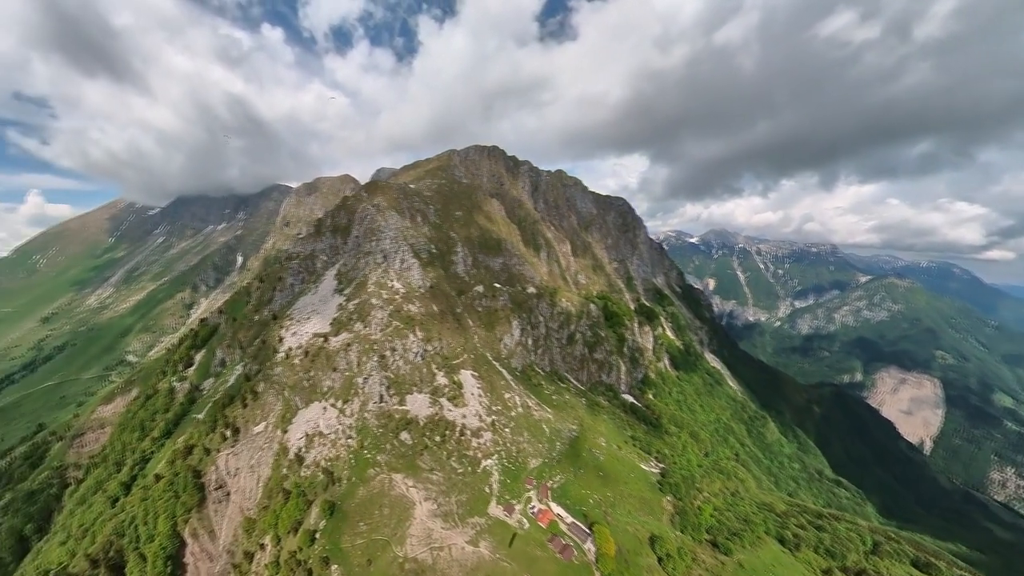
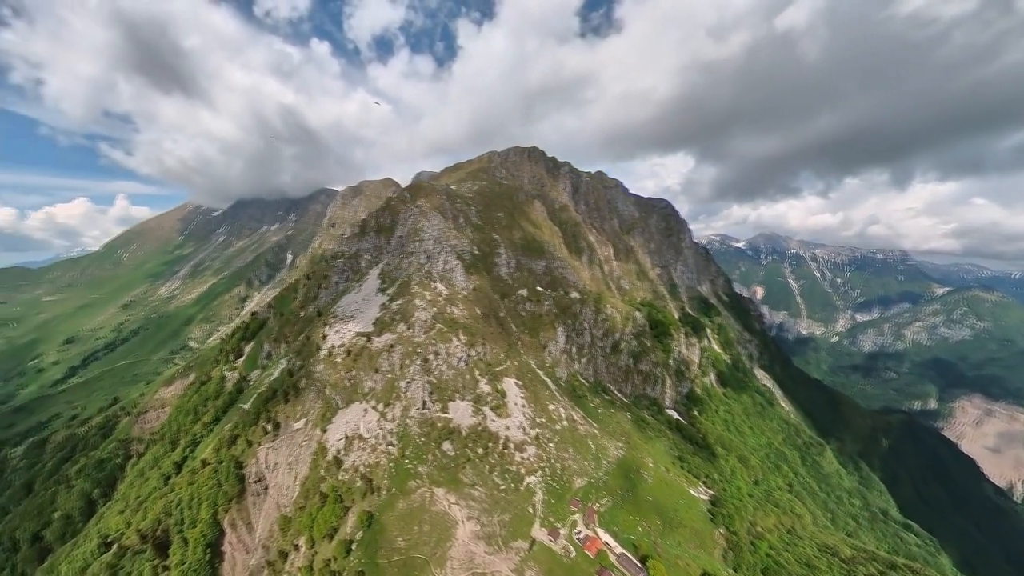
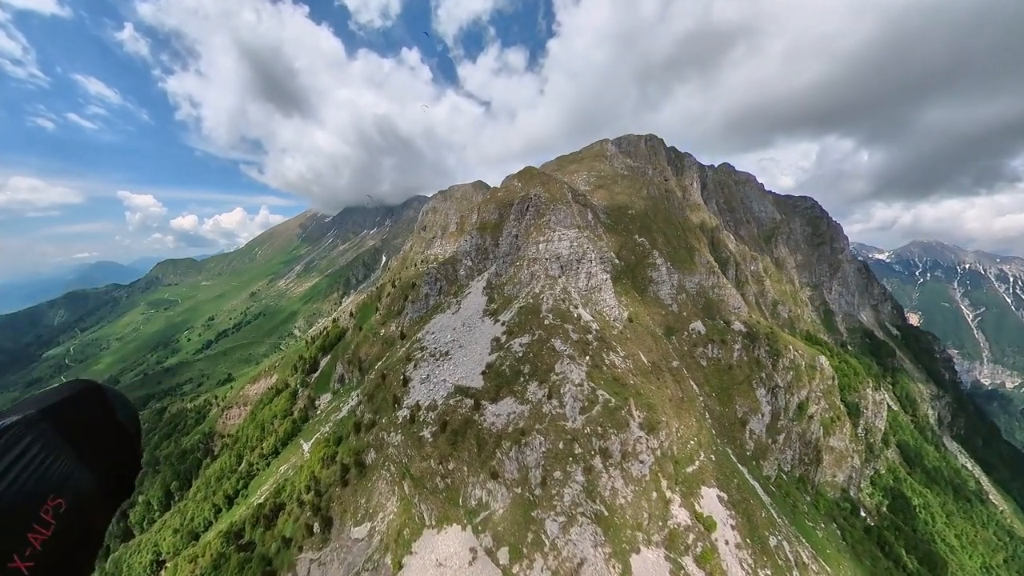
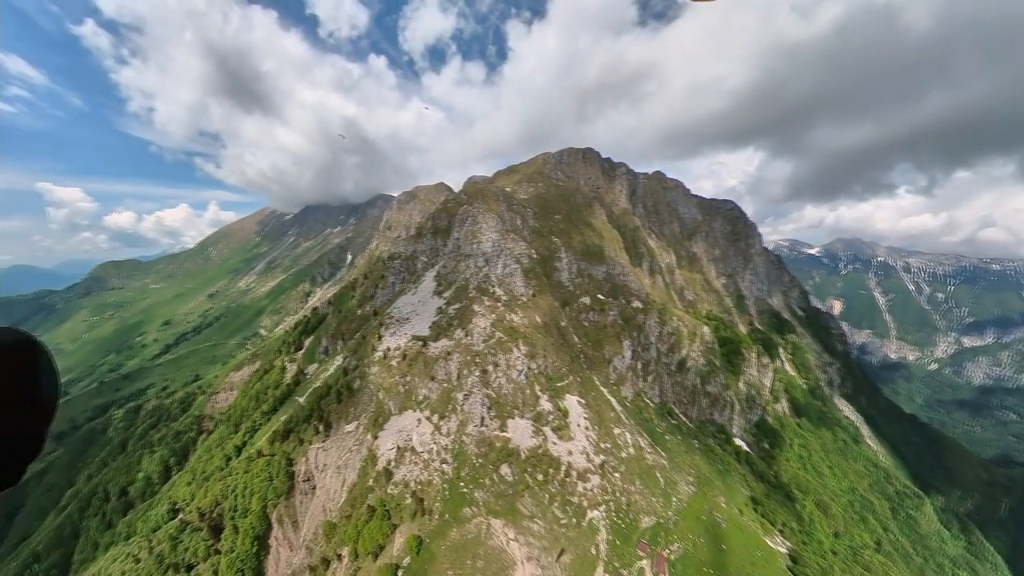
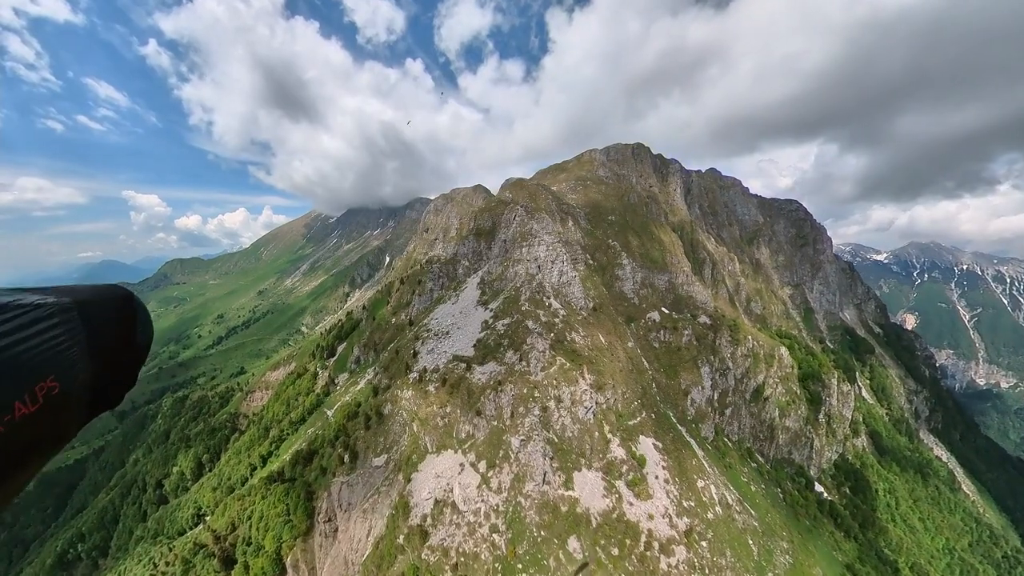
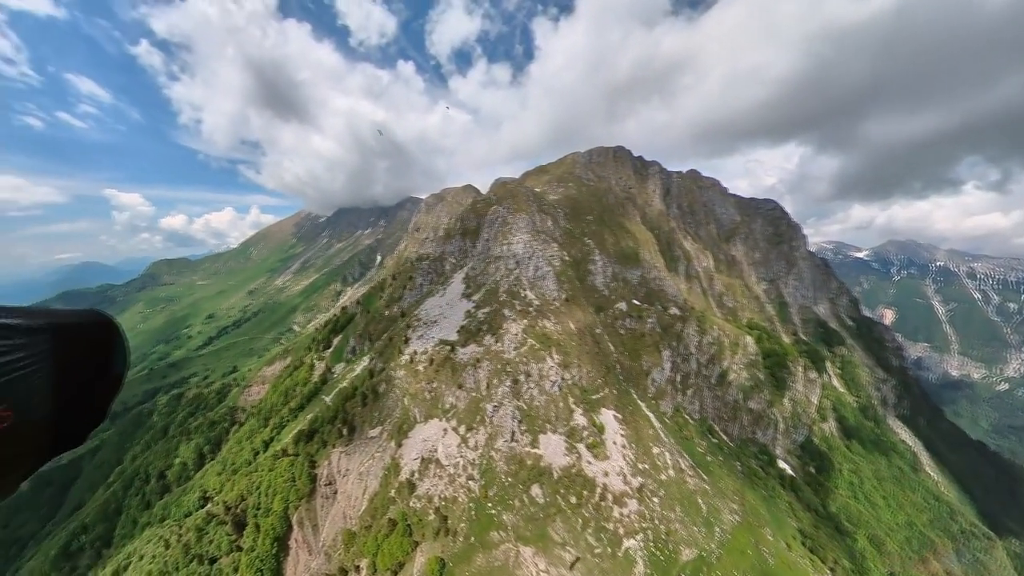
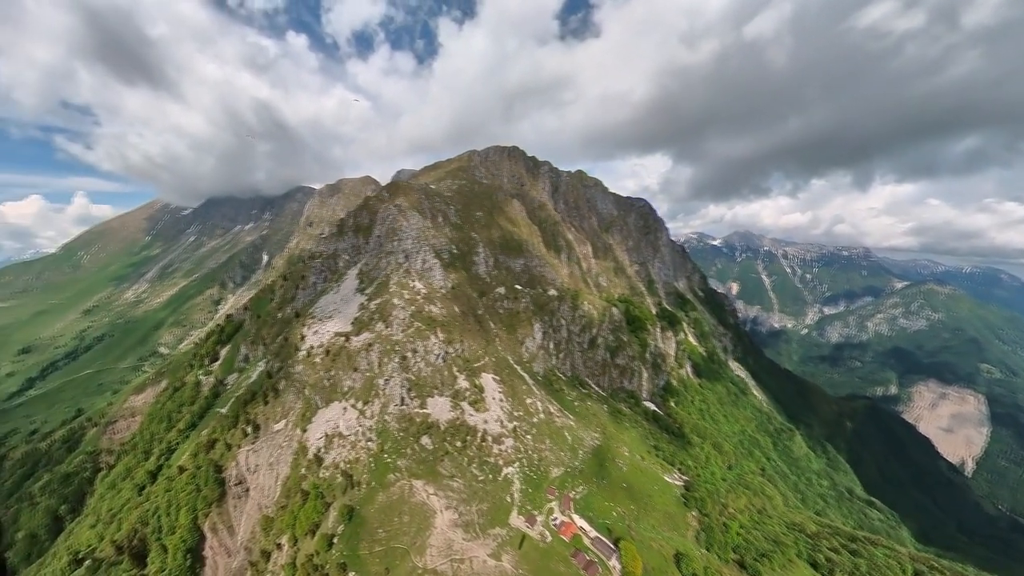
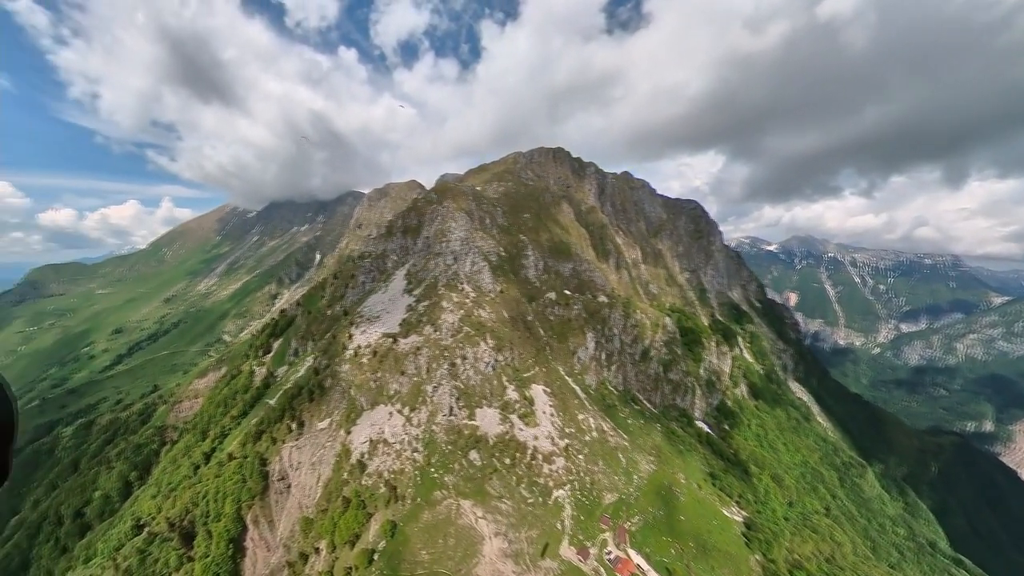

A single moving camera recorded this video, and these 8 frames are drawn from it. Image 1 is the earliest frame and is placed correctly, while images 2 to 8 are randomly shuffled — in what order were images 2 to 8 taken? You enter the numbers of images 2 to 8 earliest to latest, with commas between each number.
7, 2, 8, 4, 6, 5, 3
